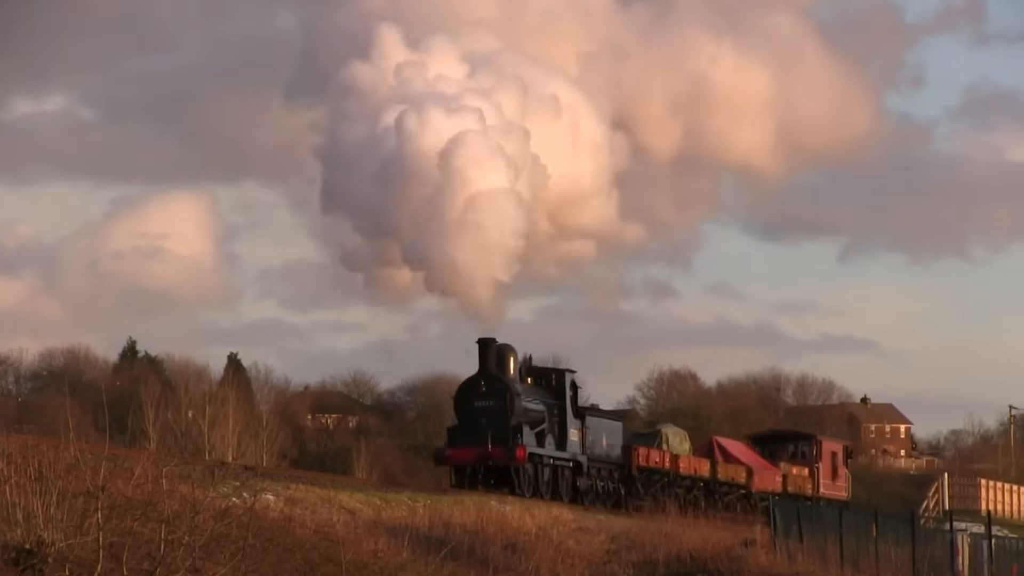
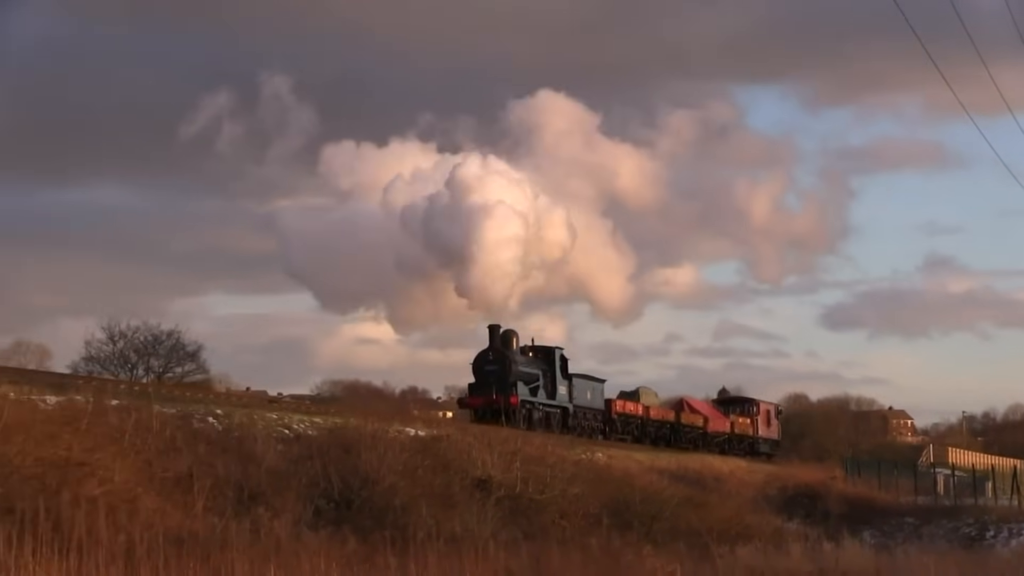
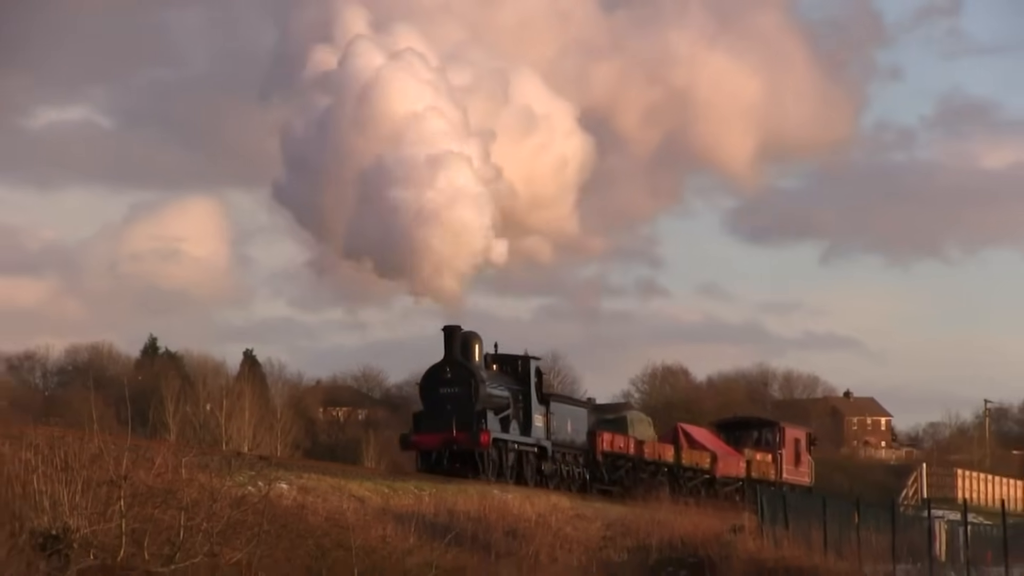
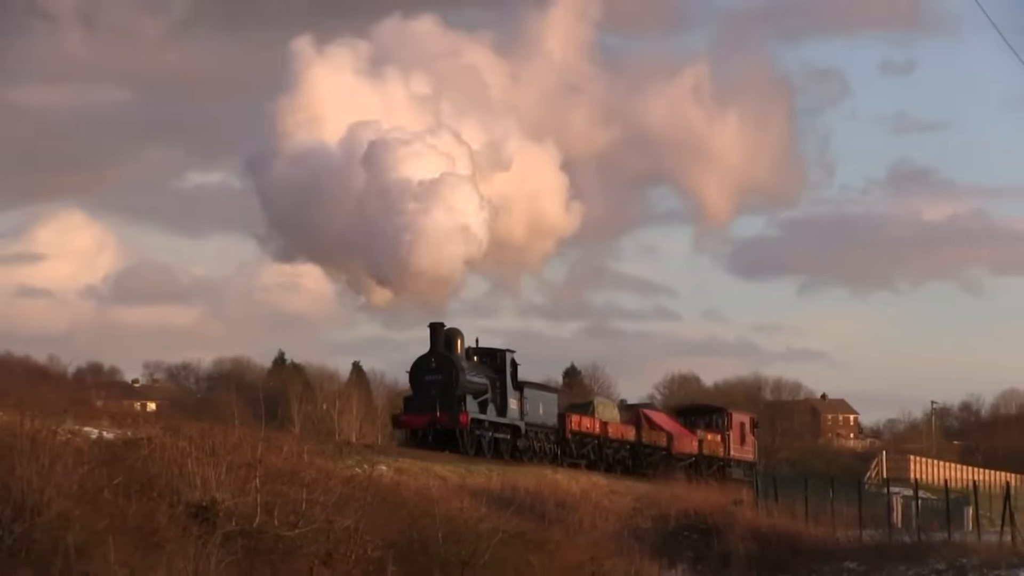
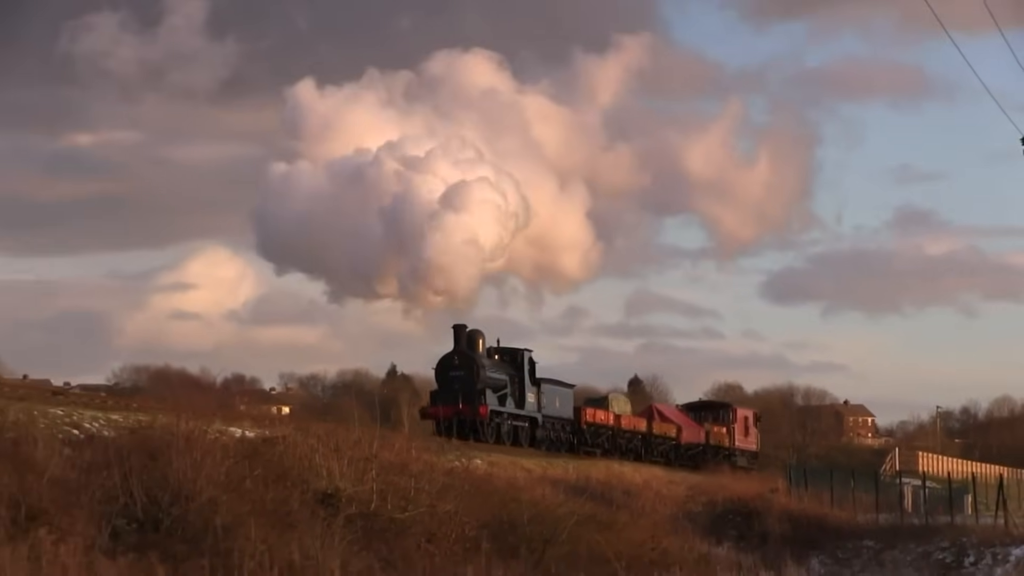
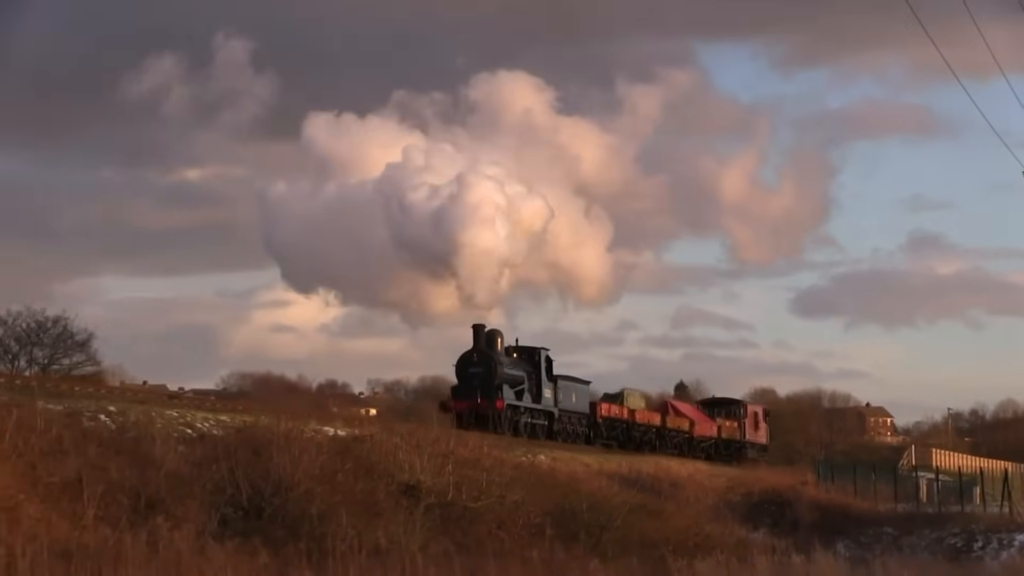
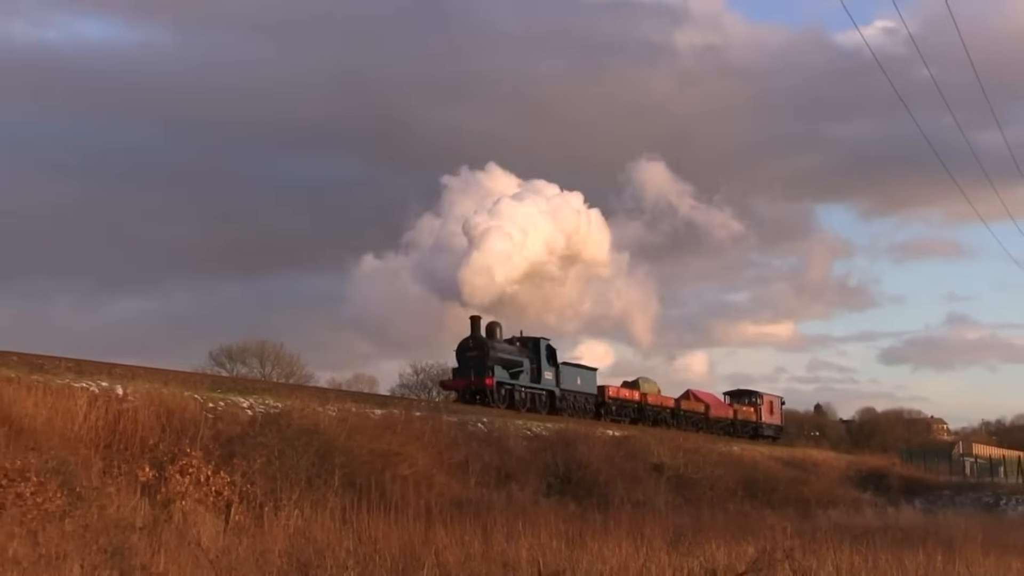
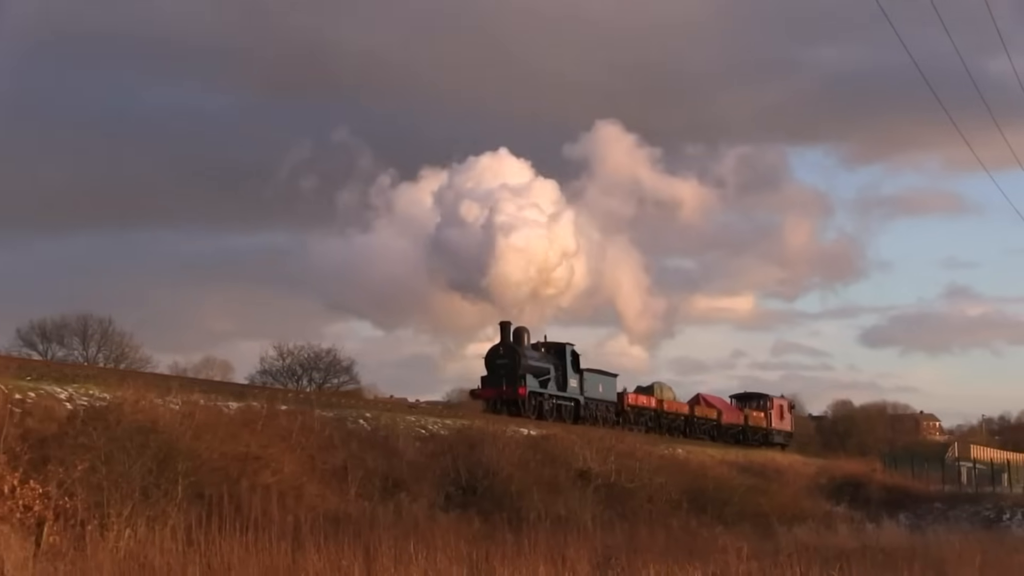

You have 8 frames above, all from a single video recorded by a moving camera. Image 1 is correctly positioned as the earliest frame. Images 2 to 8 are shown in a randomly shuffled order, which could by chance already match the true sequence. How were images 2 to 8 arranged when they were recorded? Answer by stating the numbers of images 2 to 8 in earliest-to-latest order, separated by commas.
3, 4, 5, 6, 2, 8, 7
